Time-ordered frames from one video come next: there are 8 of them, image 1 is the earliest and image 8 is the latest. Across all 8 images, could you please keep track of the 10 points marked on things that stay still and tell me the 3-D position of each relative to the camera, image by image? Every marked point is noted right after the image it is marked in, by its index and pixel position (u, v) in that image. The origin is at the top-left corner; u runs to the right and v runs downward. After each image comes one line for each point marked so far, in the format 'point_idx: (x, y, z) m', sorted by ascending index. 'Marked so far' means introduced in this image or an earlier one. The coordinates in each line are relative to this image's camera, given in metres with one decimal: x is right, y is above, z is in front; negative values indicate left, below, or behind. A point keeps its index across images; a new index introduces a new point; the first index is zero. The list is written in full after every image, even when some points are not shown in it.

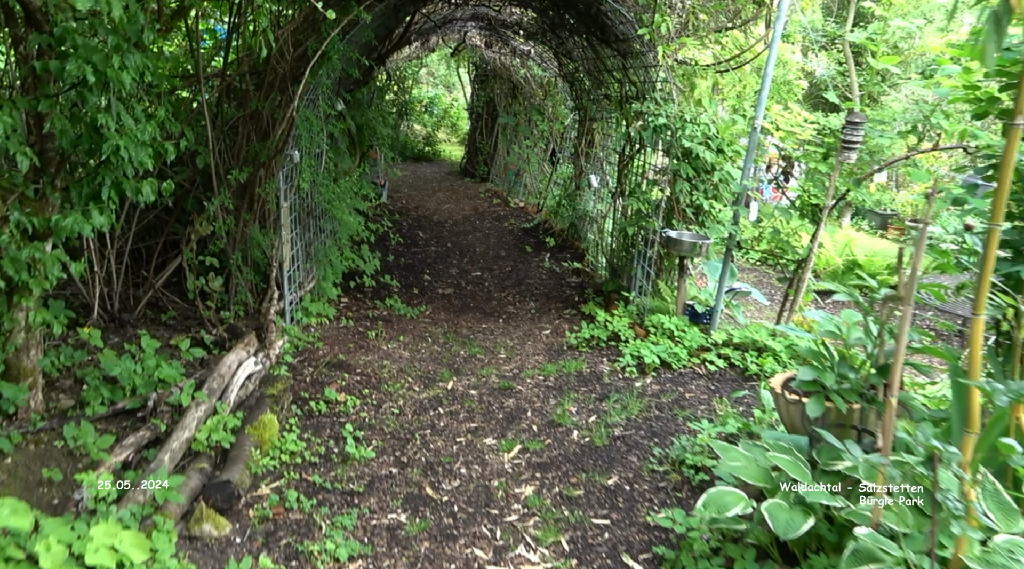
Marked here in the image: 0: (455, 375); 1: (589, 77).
0: (-0.3, -0.5, +3.7) m
1: (+0.6, +1.6, +5.6) m
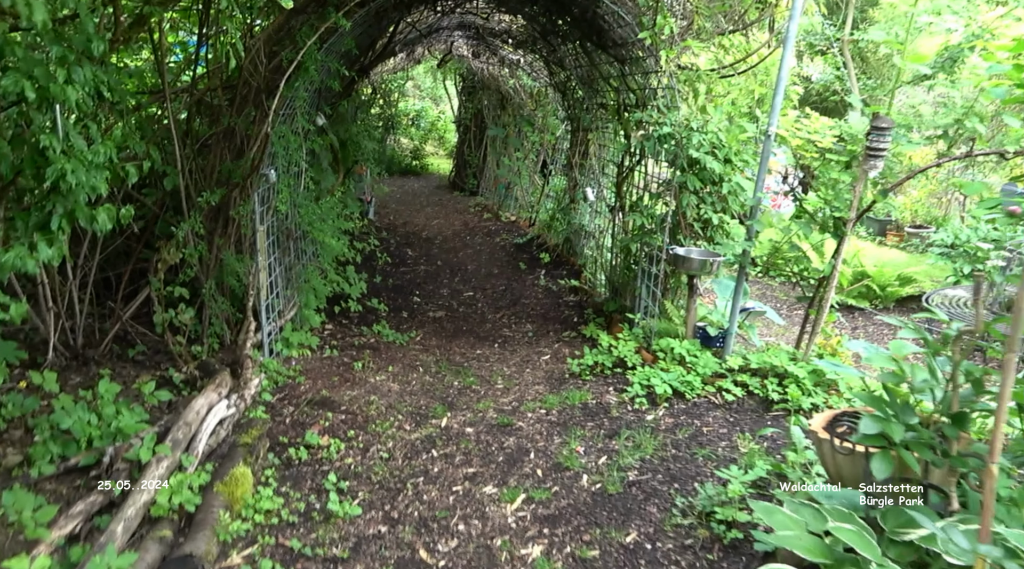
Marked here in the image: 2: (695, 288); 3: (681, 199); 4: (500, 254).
0: (-0.3, -0.6, +3.4) m
1: (+0.5, +1.5, +5.3) m
2: (+1.0, 0.0, +3.6) m
3: (+0.9, +0.5, +3.7) m
4: (-0.1, +0.3, +6.5) m
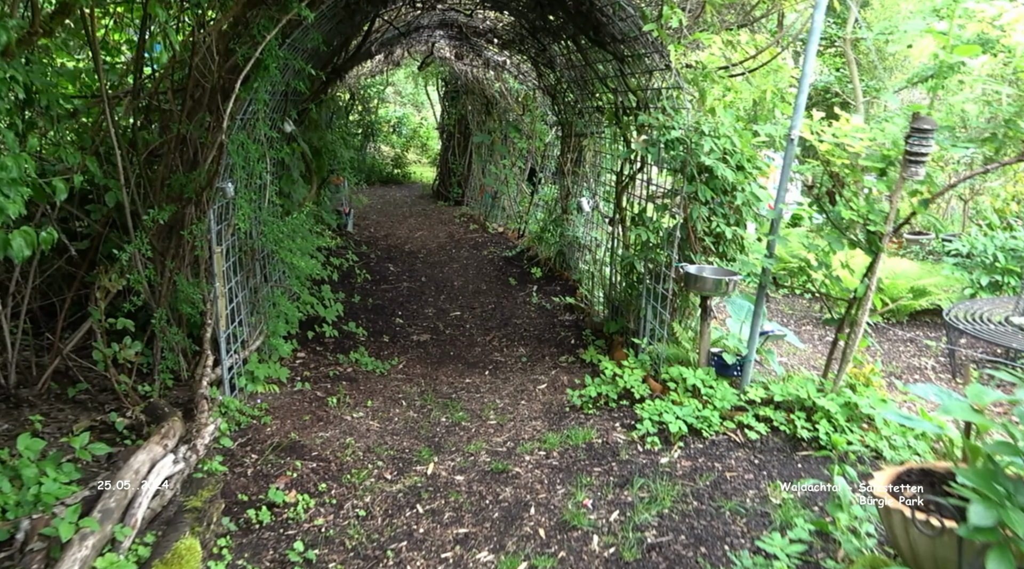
0: (-0.3, -0.7, +3.0) m
1: (+0.4, +1.4, +4.9) m
2: (+0.9, -0.1, +3.3) m
3: (+0.9, +0.4, +3.4) m
4: (-0.2, +0.1, +6.1) m
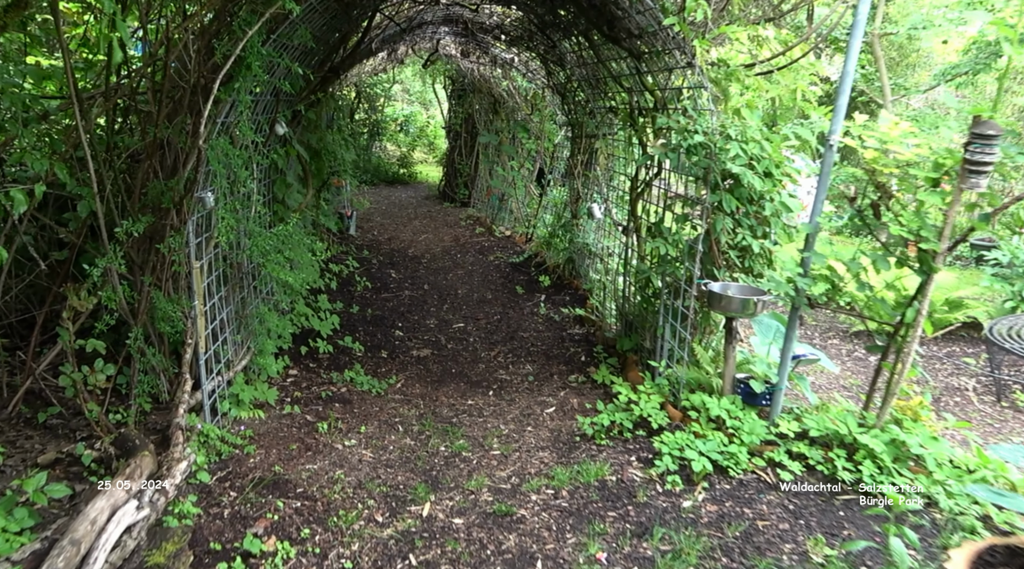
0: (-0.3, -0.8, +2.7) m
1: (+0.5, +1.3, +4.6) m
2: (+0.9, -0.2, +3.0) m
3: (+0.9, +0.3, +3.1) m
4: (-0.1, +0.1, +5.9) m
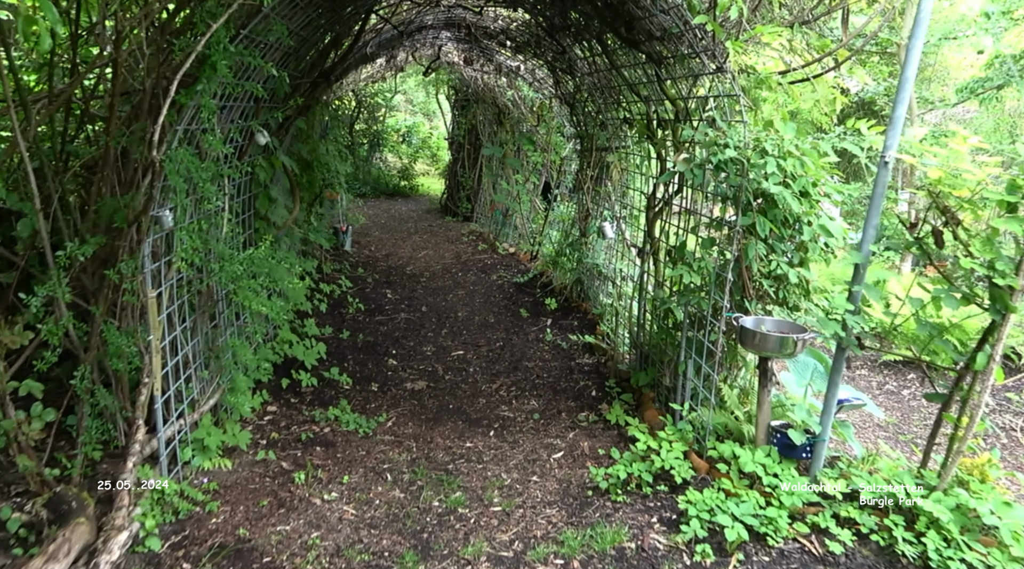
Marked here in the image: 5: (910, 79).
0: (-0.3, -0.9, +2.3) m
1: (+0.5, +1.2, +4.3) m
2: (+1.0, -0.3, +2.6) m
3: (+0.9, +0.1, +2.7) m
4: (-0.1, -0.1, +5.5) m
5: (+1.3, +0.7, +2.2) m
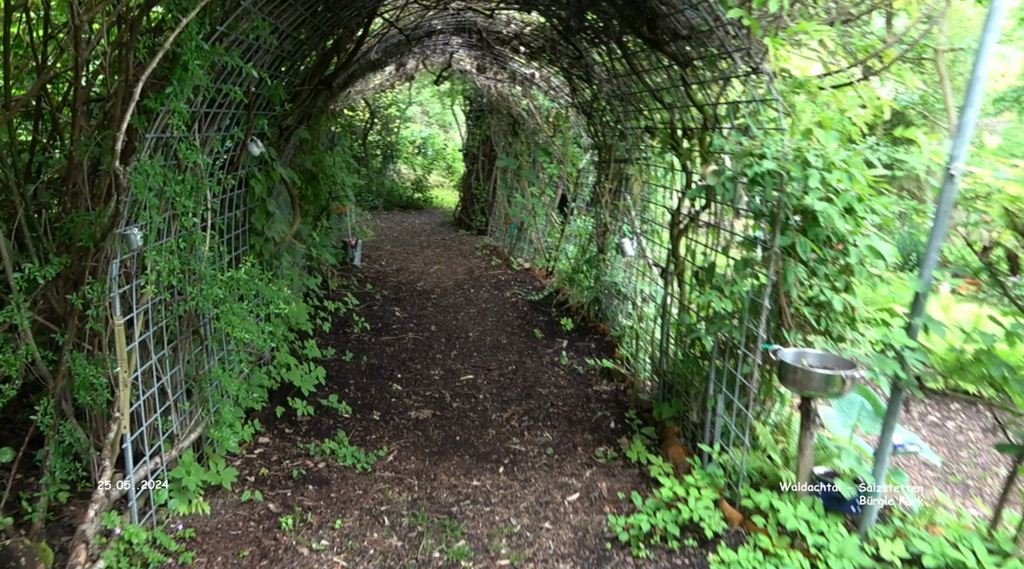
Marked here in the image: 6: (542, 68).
0: (-0.3, -1.0, +2.1) m
1: (+0.6, +1.0, +4.0) m
2: (+1.0, -0.4, +2.3) m
3: (+0.9, +0.1, +2.4) m
4: (0.0, -0.2, +5.2) m
5: (+1.3, +0.6, +1.9) m
6: (+0.2, +1.6, +5.3) m
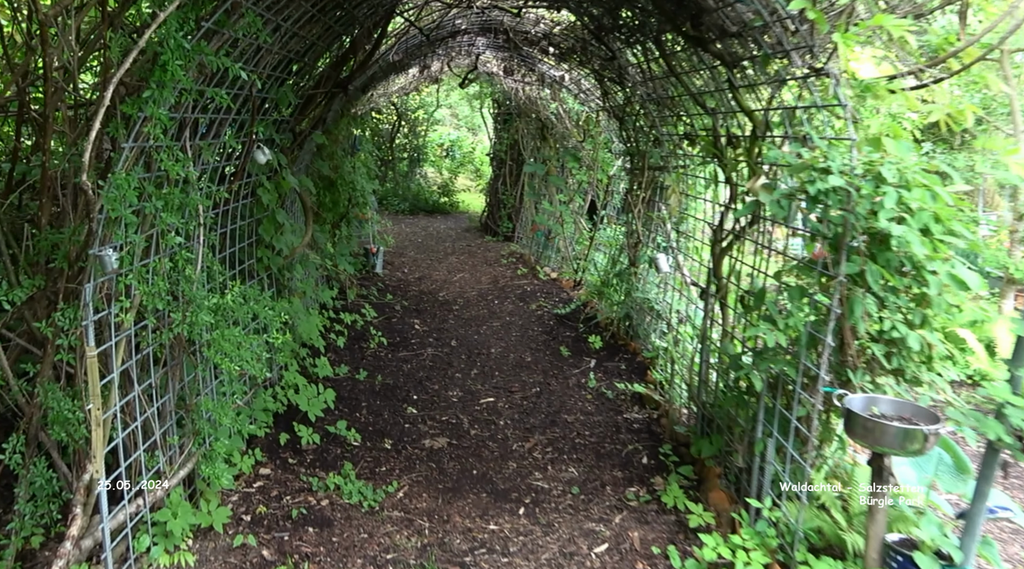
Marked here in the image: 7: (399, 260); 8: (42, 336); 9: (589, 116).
0: (-0.2, -1.1, +1.8) m
1: (+0.8, +0.9, +3.7) m
2: (+1.0, -0.5, +2.0) m
3: (+1.0, 0.0, +2.1) m
4: (+0.2, -0.3, +4.9) m
5: (+1.4, +0.5, +1.6) m
6: (+0.4, +1.5, +5.0) m
7: (-1.1, +0.2, +6.9) m
8: (-1.4, -0.2, +2.1) m
9: (+0.7, +1.4, +5.8) m
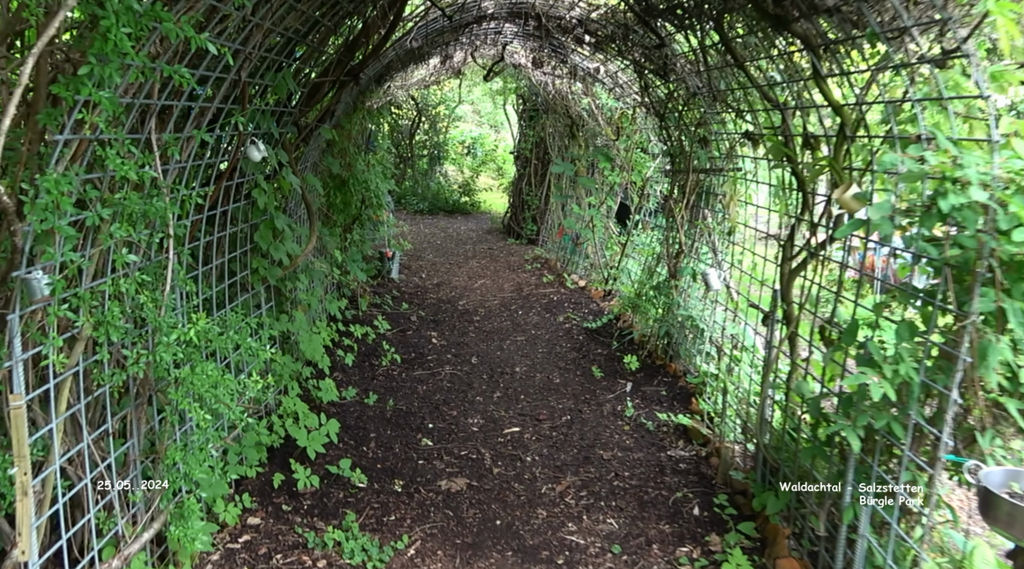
0: (-0.2, -1.2, +1.4) m
1: (+0.9, +0.9, +3.3) m
2: (+1.1, -0.6, +1.5) m
3: (+1.1, -0.1, +1.6) m
4: (+0.3, -0.4, +4.5) m
5: (+1.4, +0.4, +1.1) m
6: (+0.6, +1.5, +4.6) m
7: (-0.9, +0.2, +6.5) m
8: (-1.3, -0.2, +1.7) m
9: (+0.9, +1.3, +5.3) m
